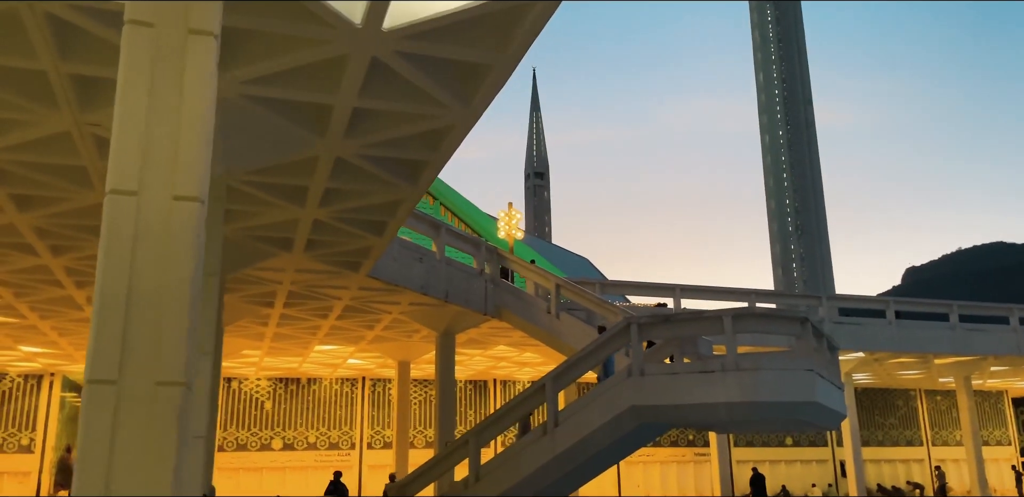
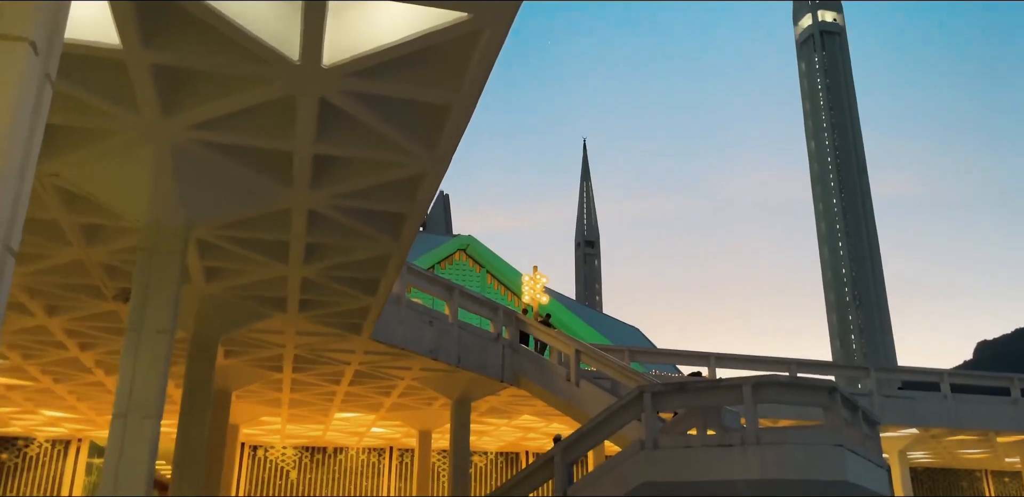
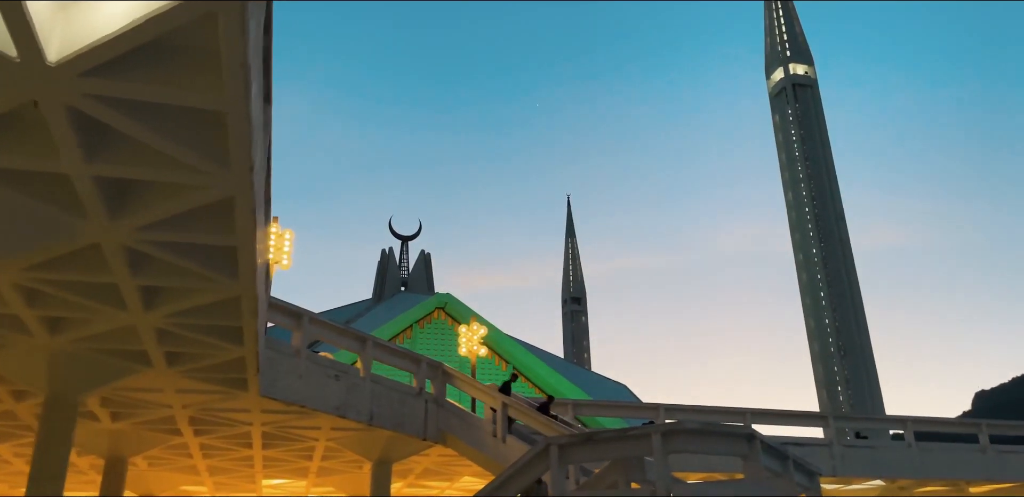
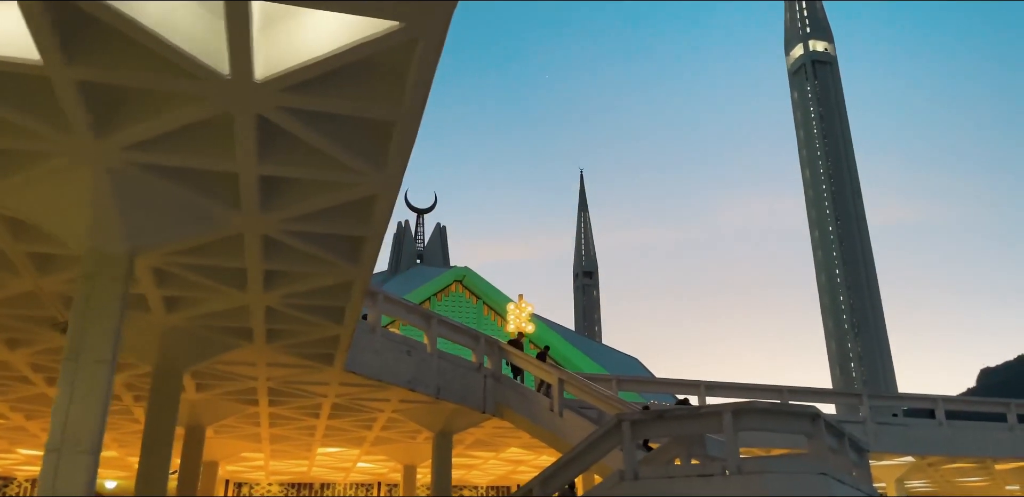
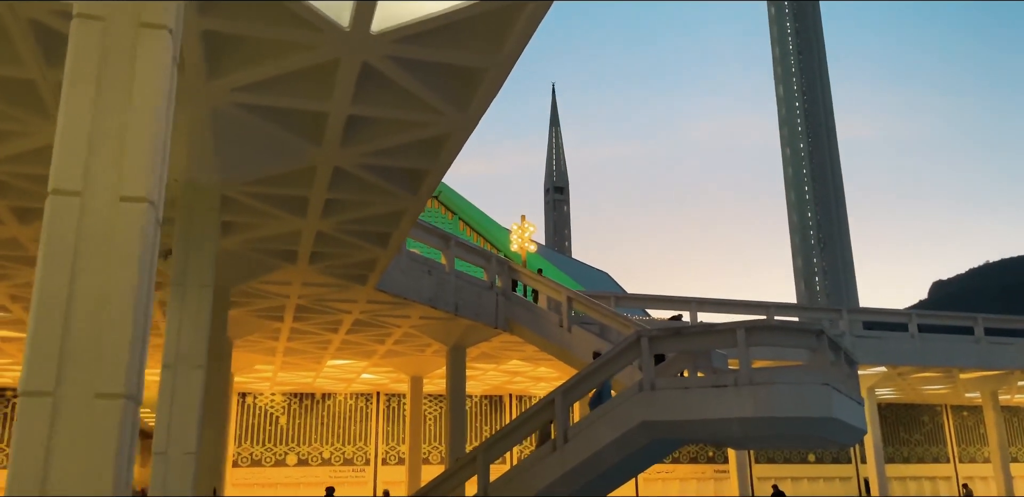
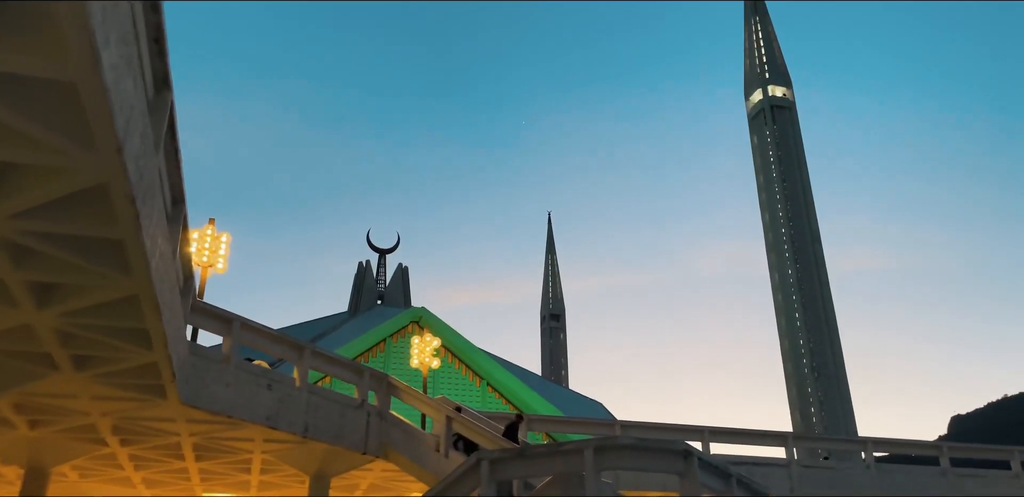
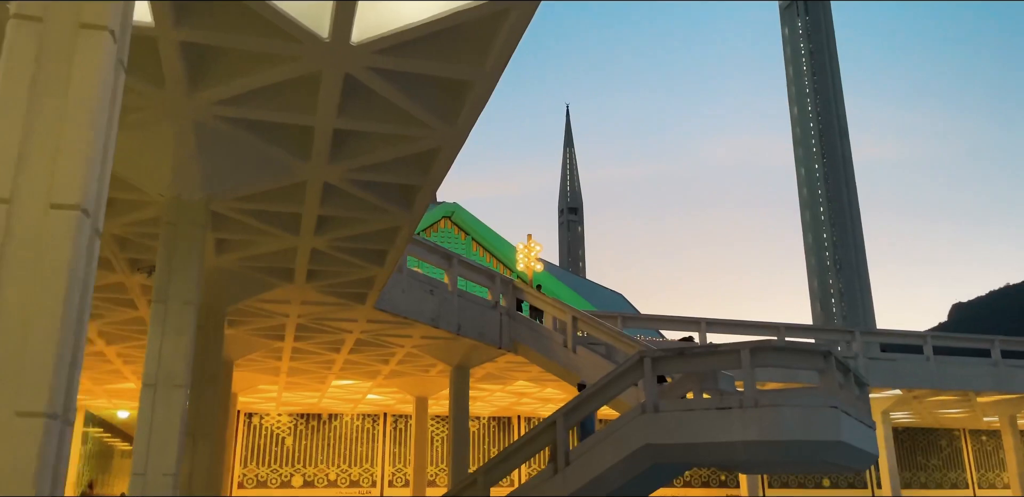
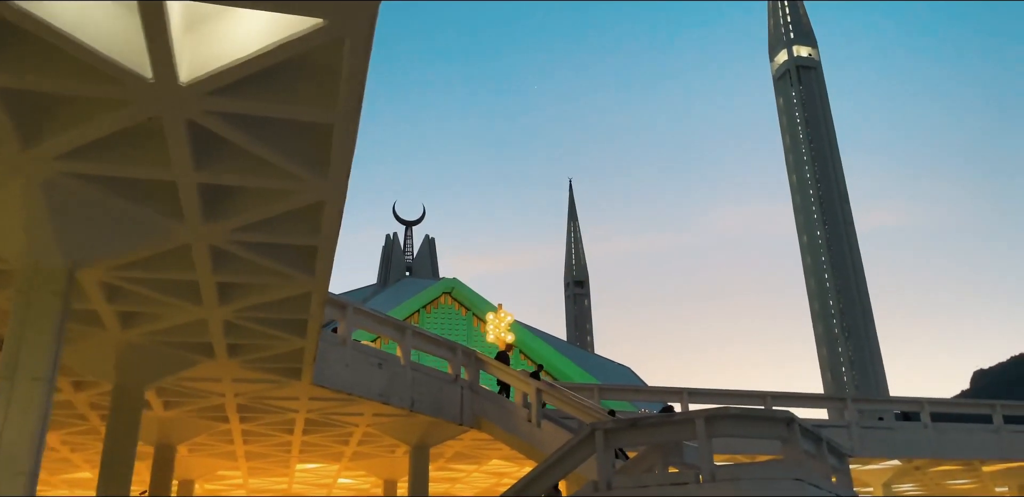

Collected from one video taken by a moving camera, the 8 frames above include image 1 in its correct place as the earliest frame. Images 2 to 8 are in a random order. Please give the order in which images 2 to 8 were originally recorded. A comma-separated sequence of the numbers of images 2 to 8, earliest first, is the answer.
5, 7, 2, 4, 8, 3, 6
